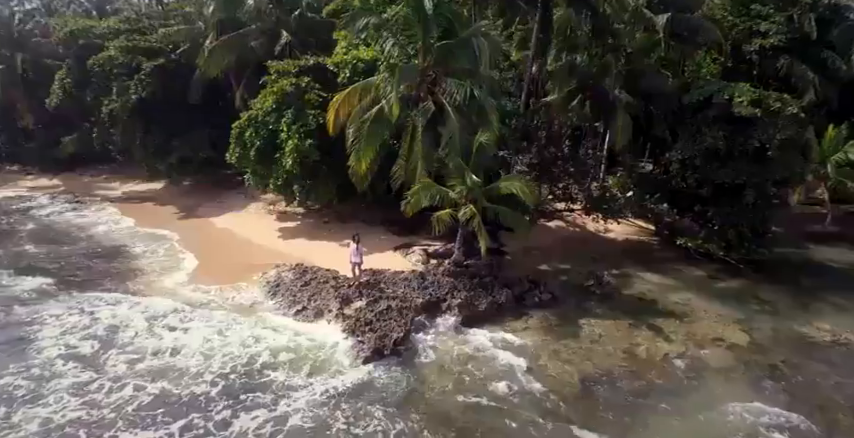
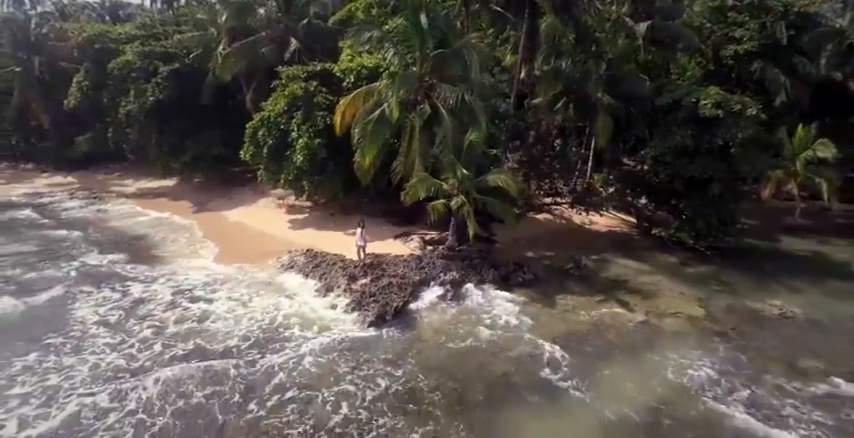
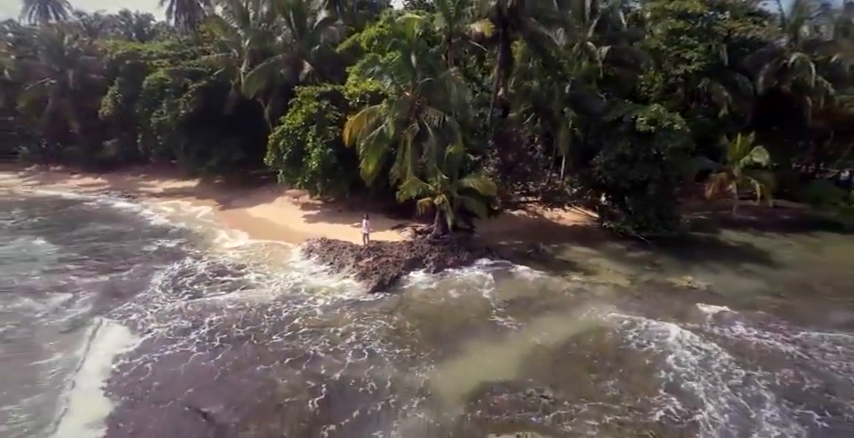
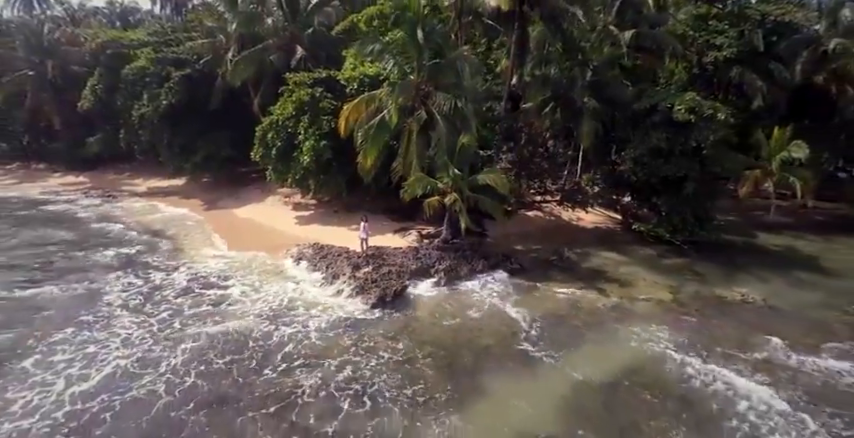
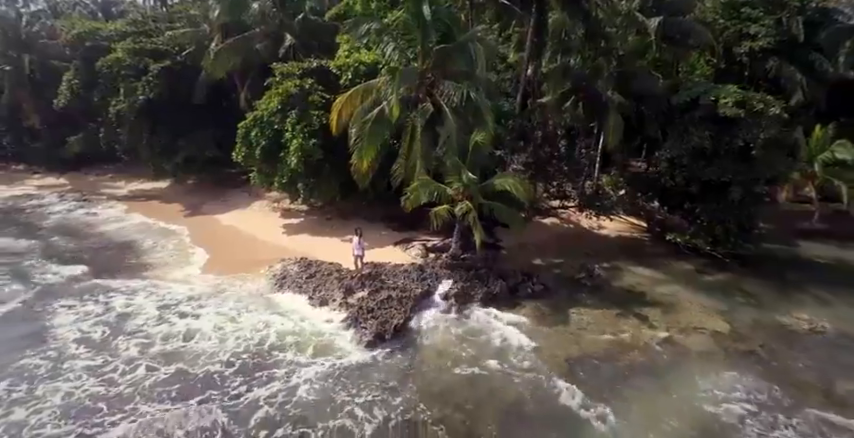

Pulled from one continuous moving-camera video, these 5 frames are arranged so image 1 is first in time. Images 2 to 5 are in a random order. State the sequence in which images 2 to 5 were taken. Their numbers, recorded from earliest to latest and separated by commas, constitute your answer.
5, 2, 4, 3
